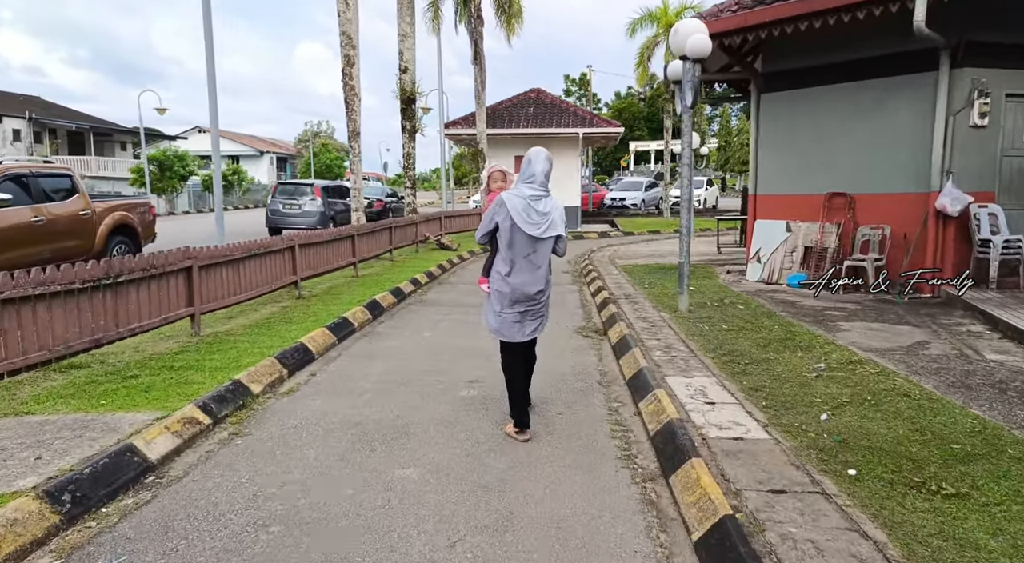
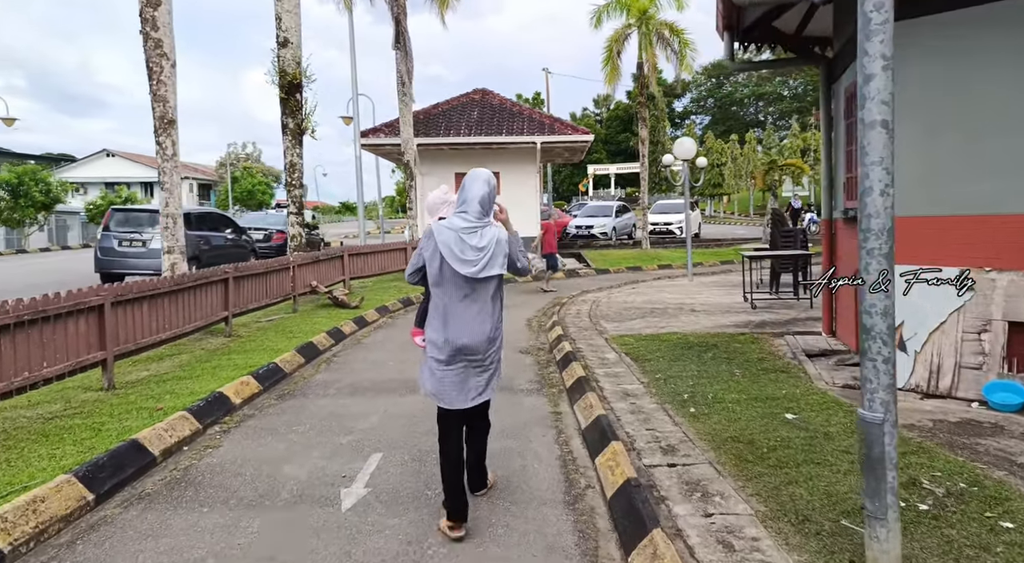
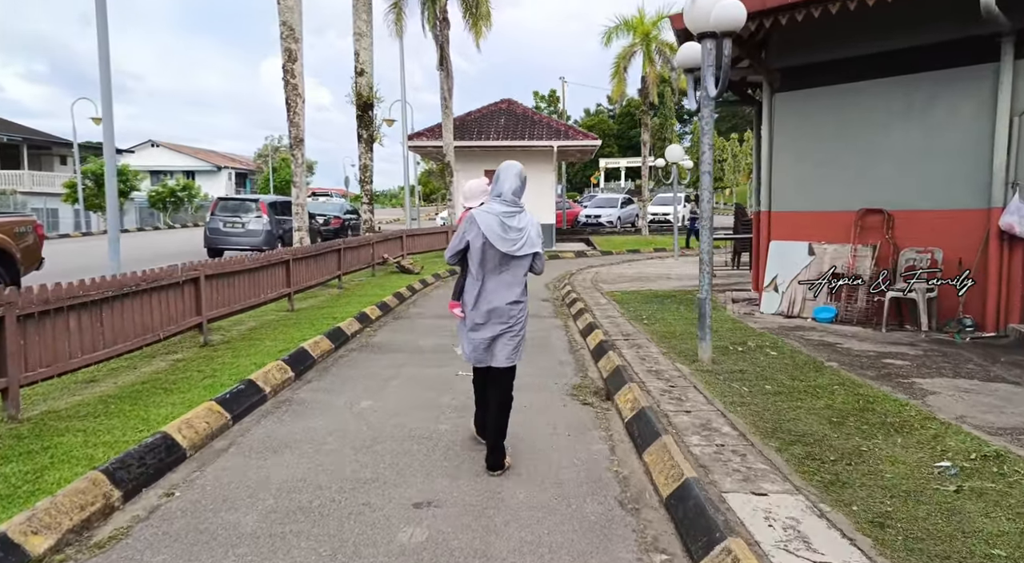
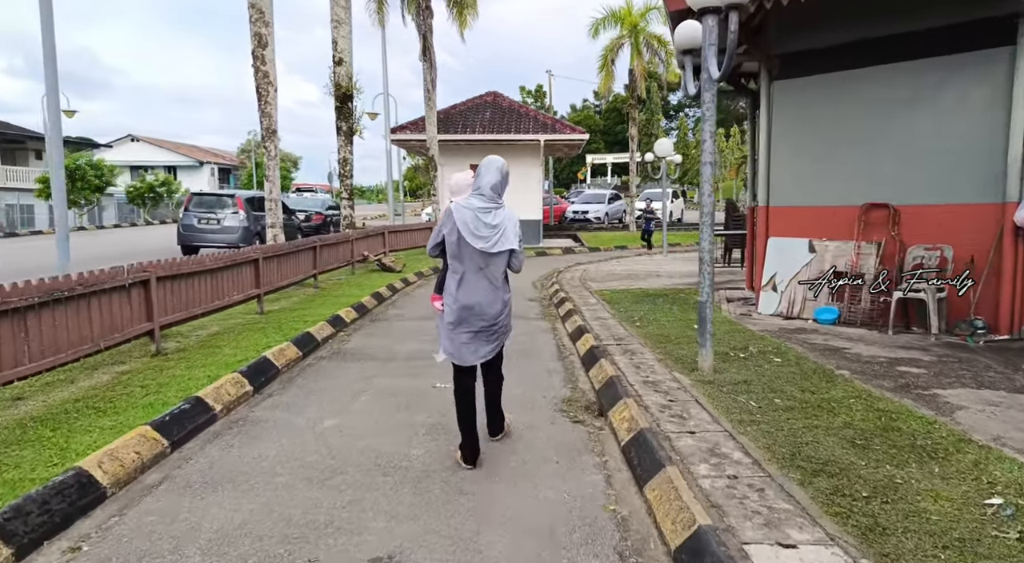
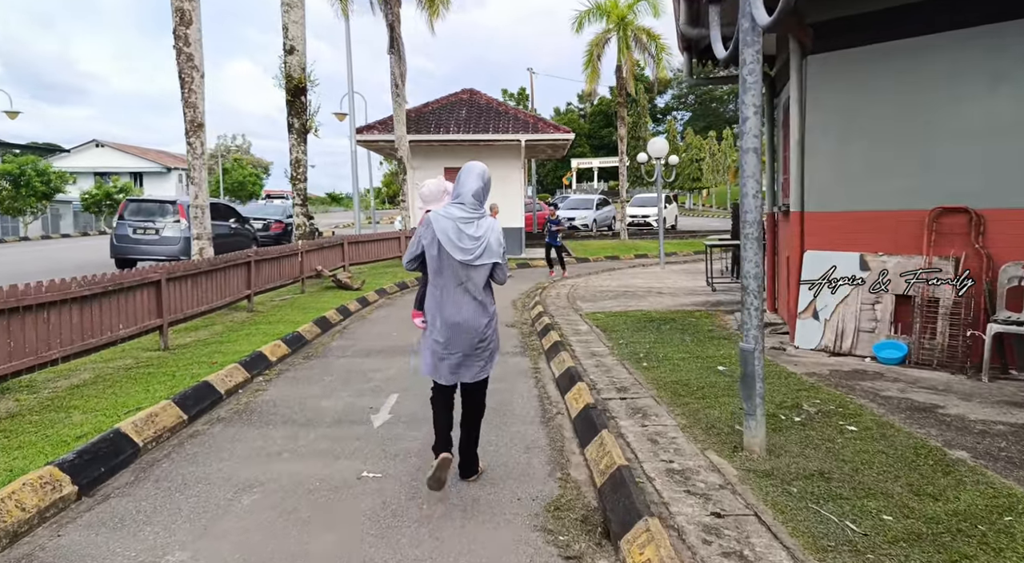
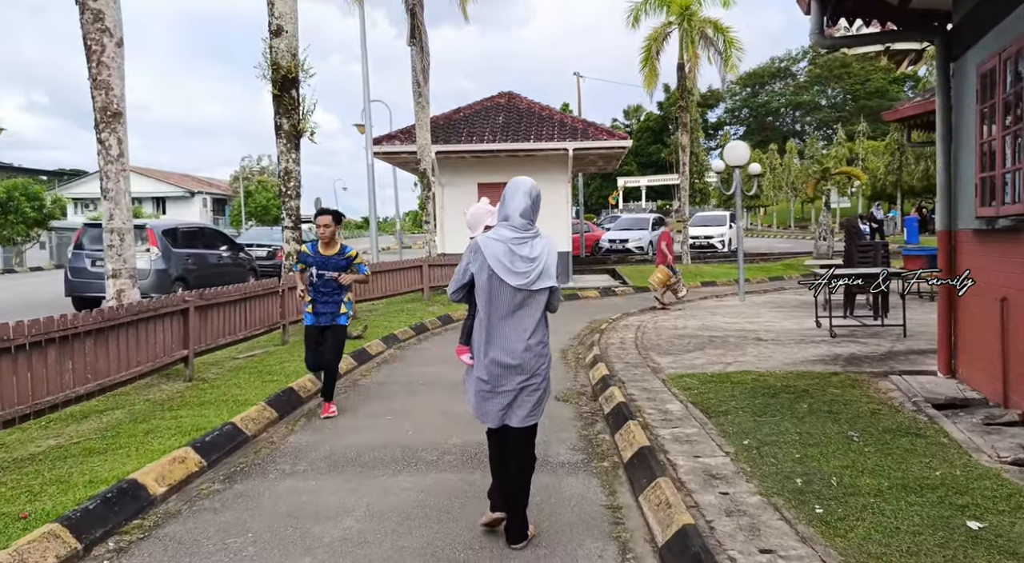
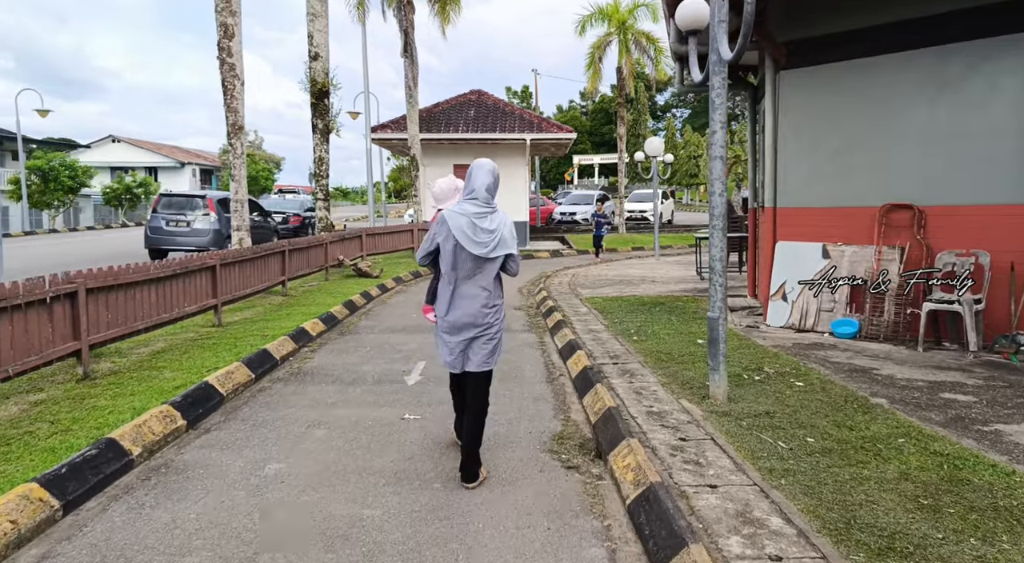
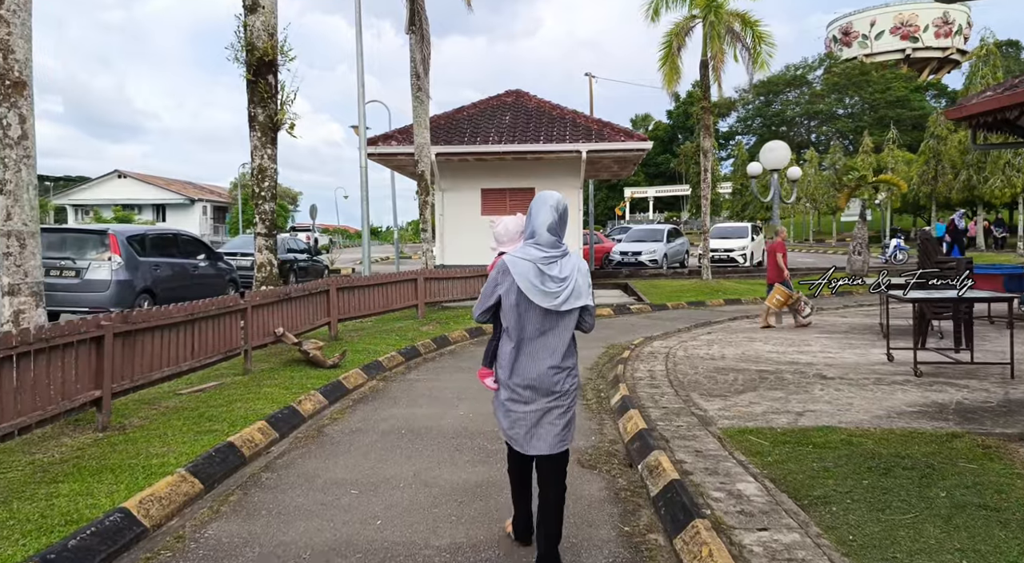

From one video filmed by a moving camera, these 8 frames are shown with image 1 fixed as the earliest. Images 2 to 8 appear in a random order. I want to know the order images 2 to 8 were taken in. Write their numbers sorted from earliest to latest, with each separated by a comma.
3, 4, 7, 5, 2, 6, 8
